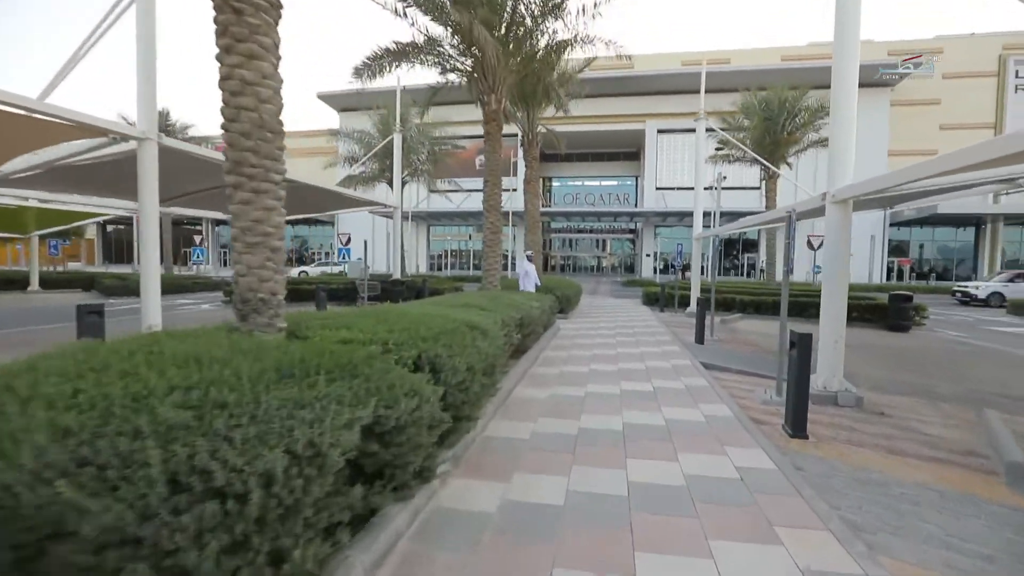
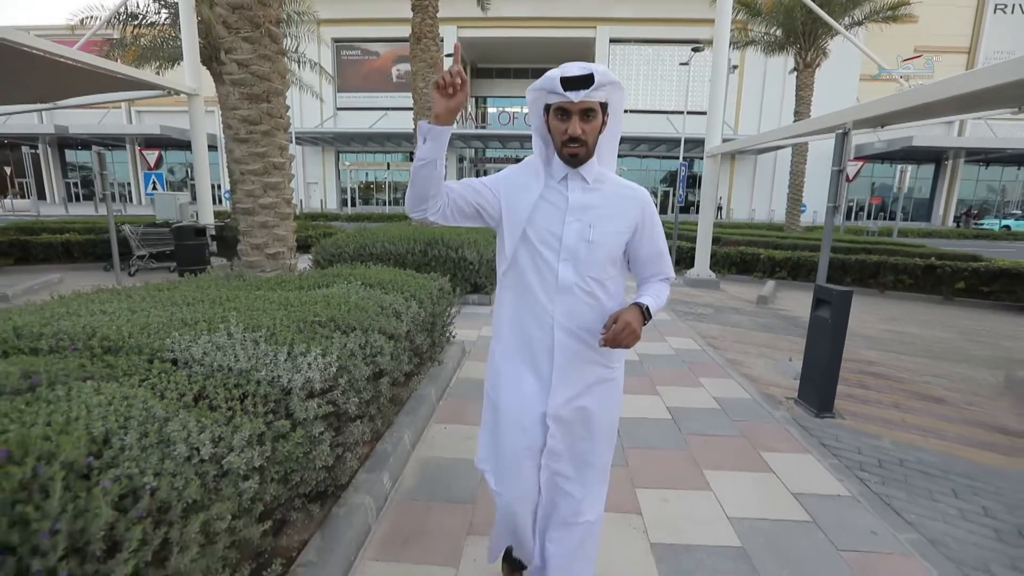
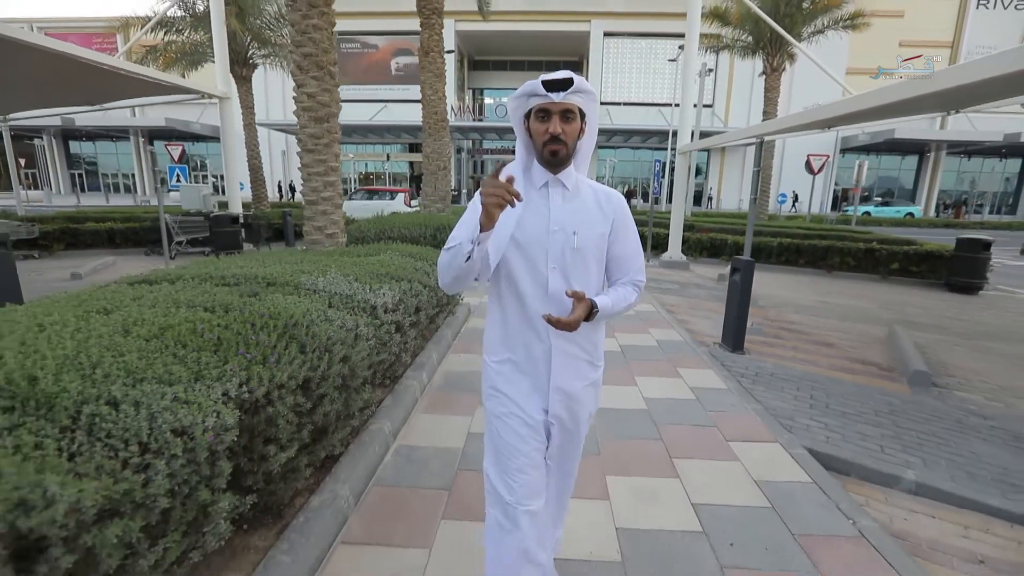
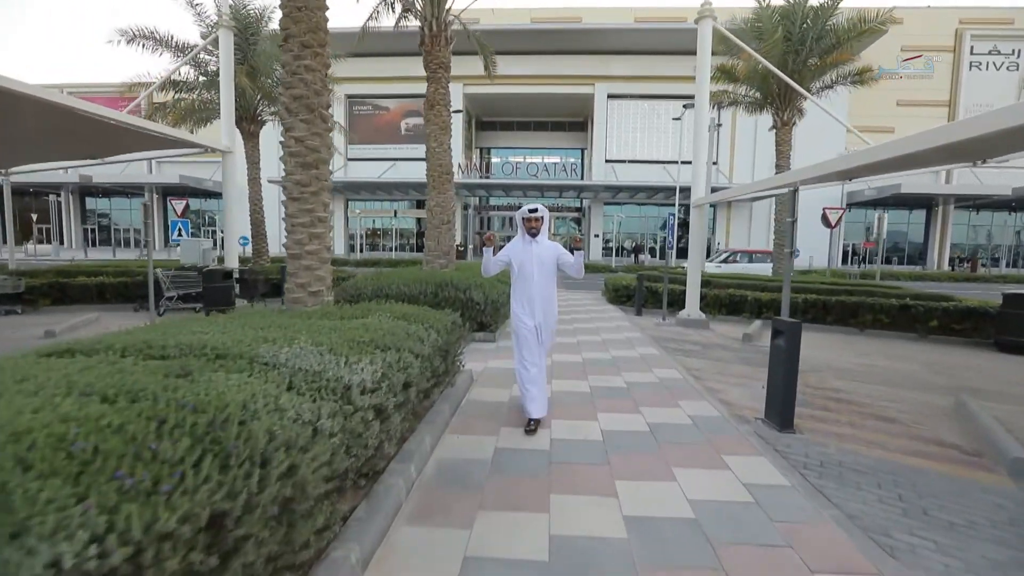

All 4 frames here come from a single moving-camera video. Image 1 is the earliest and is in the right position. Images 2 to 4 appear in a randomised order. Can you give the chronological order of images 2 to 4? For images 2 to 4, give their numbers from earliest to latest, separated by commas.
4, 2, 3
